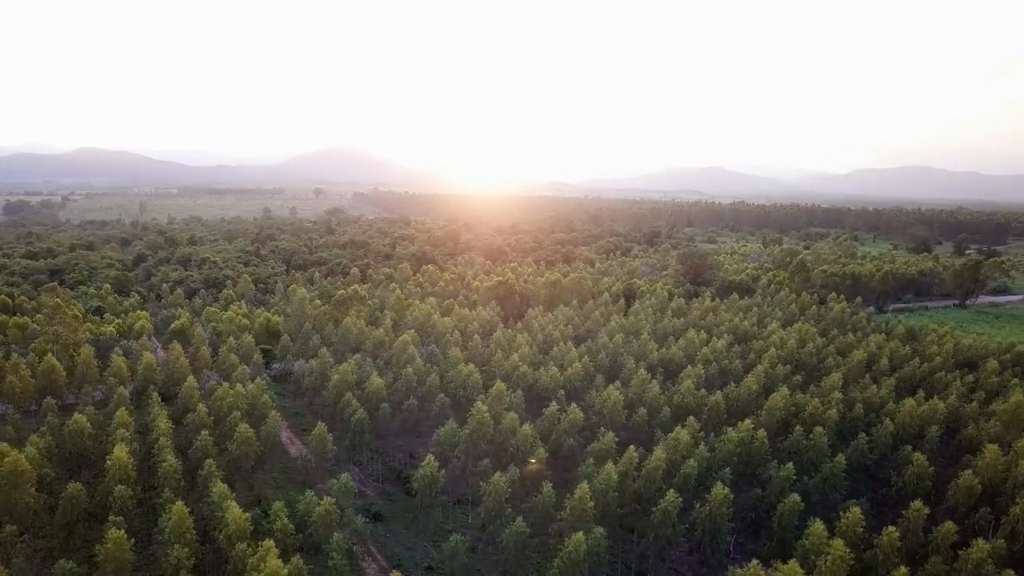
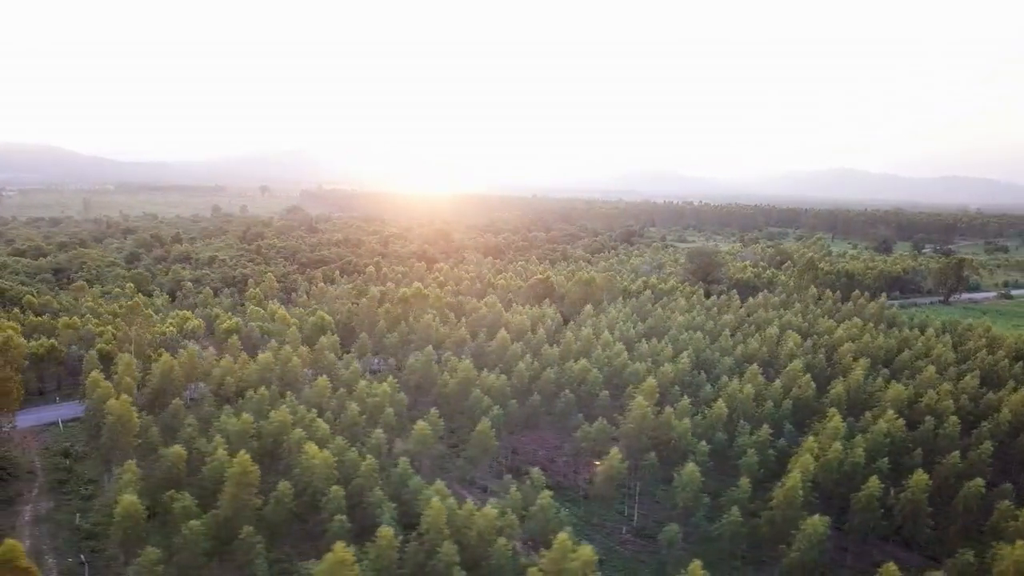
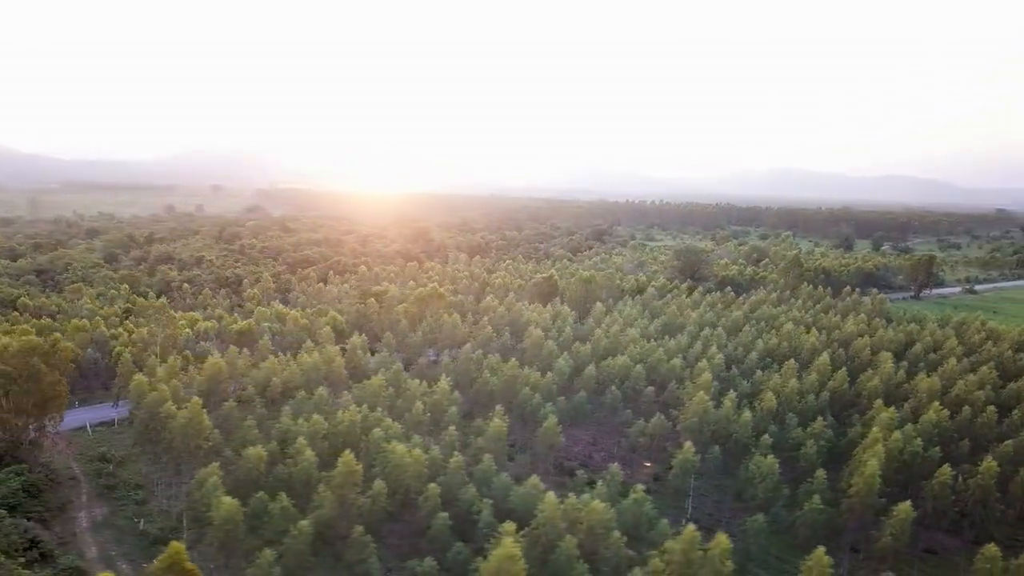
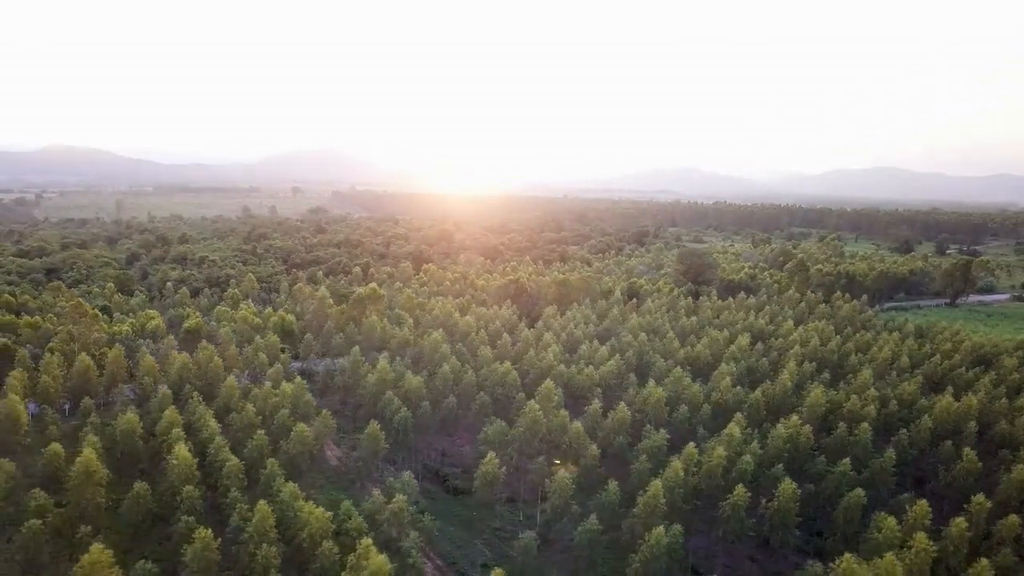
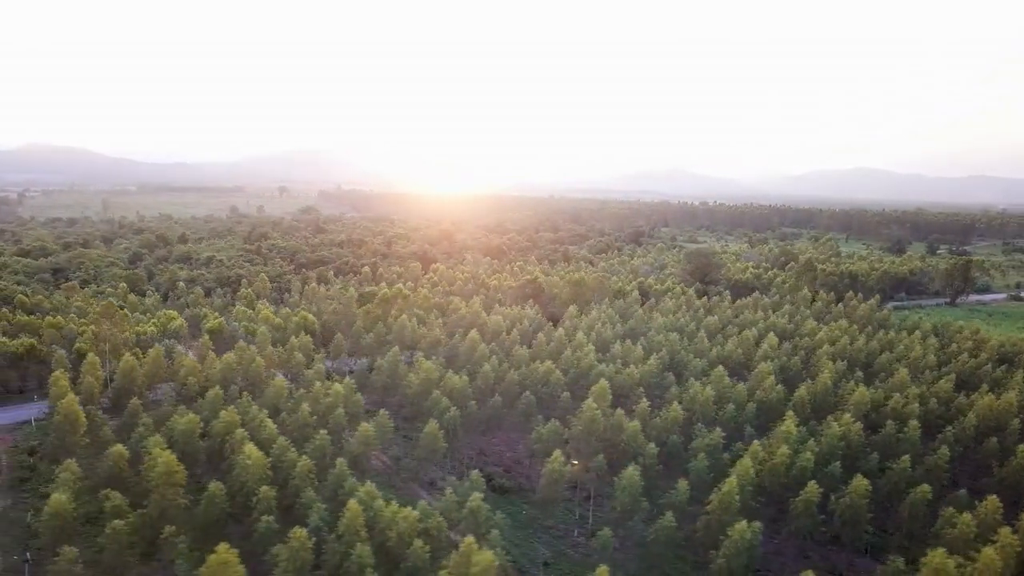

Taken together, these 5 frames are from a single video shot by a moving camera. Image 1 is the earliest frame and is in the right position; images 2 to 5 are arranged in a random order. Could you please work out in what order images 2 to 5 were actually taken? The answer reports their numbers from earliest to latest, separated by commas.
4, 5, 2, 3
